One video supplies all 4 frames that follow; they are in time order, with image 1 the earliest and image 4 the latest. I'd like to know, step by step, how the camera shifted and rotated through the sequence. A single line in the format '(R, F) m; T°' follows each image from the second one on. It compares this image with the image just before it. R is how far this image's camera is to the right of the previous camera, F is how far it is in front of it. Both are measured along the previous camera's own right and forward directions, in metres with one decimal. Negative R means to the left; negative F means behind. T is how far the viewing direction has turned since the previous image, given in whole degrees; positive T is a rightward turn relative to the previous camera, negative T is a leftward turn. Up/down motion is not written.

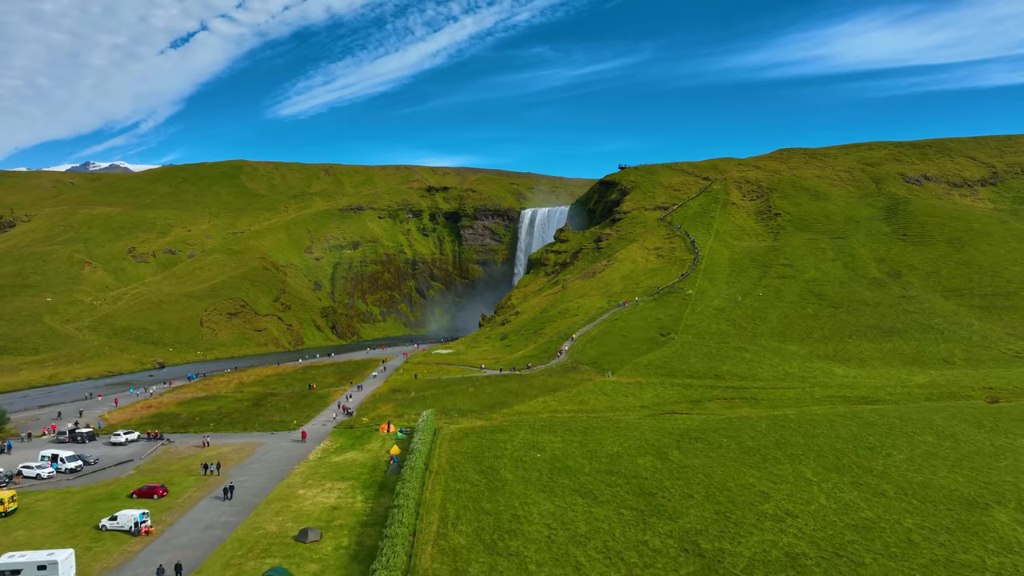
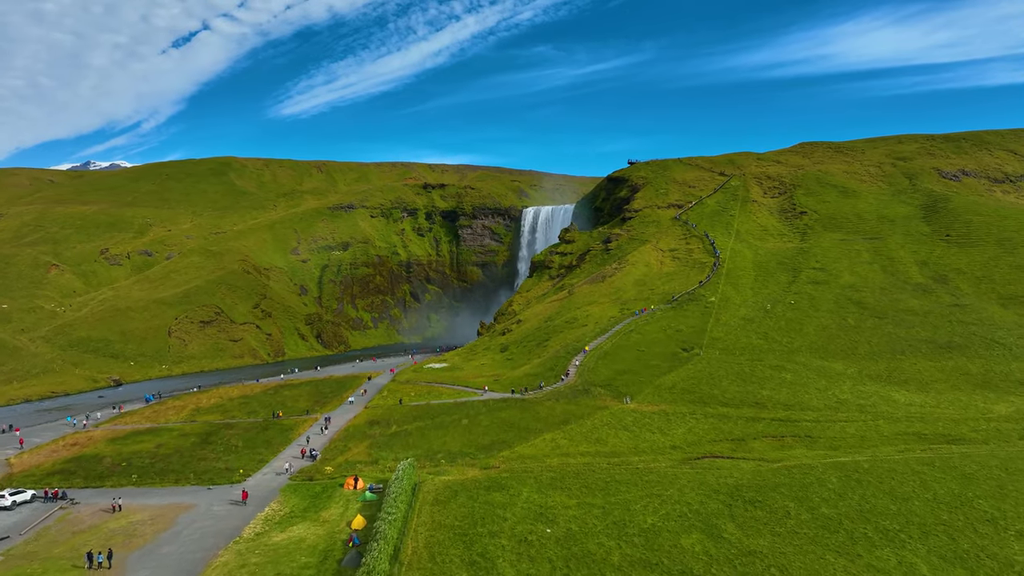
(0.0, +10.5) m; 0°
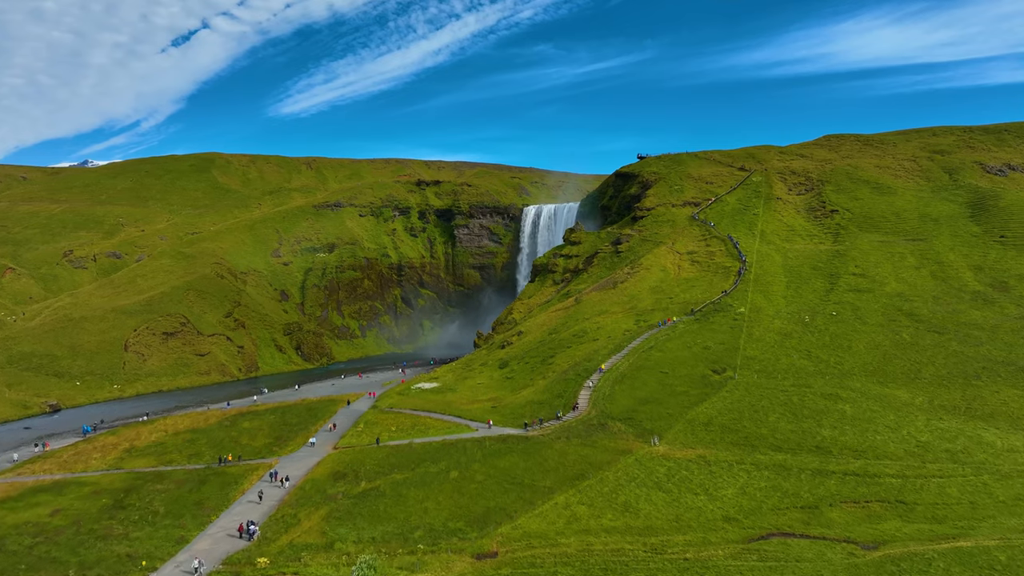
(-0.1, +11.2) m; 0°
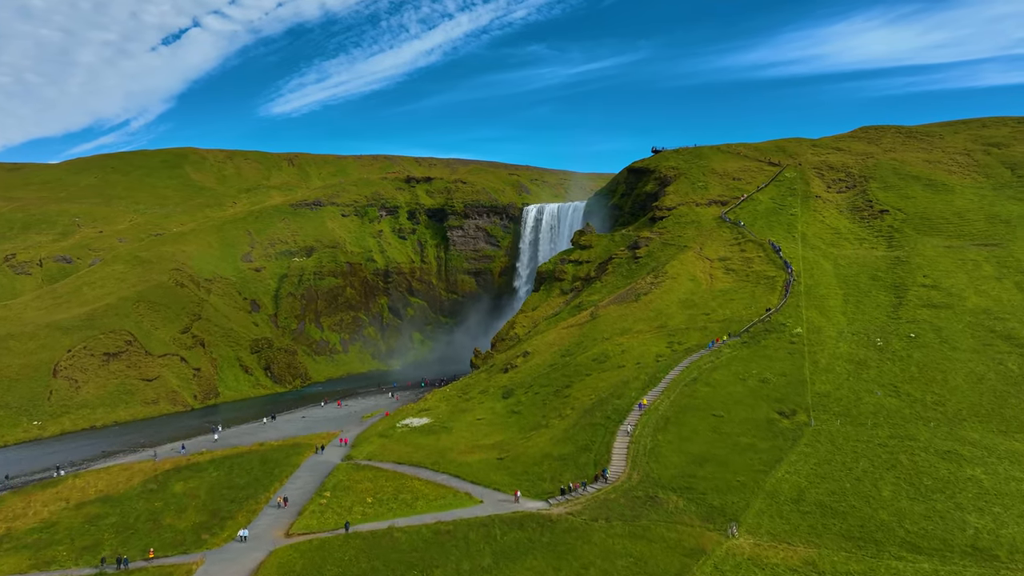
(-1.8, +14.0) m; +1°
